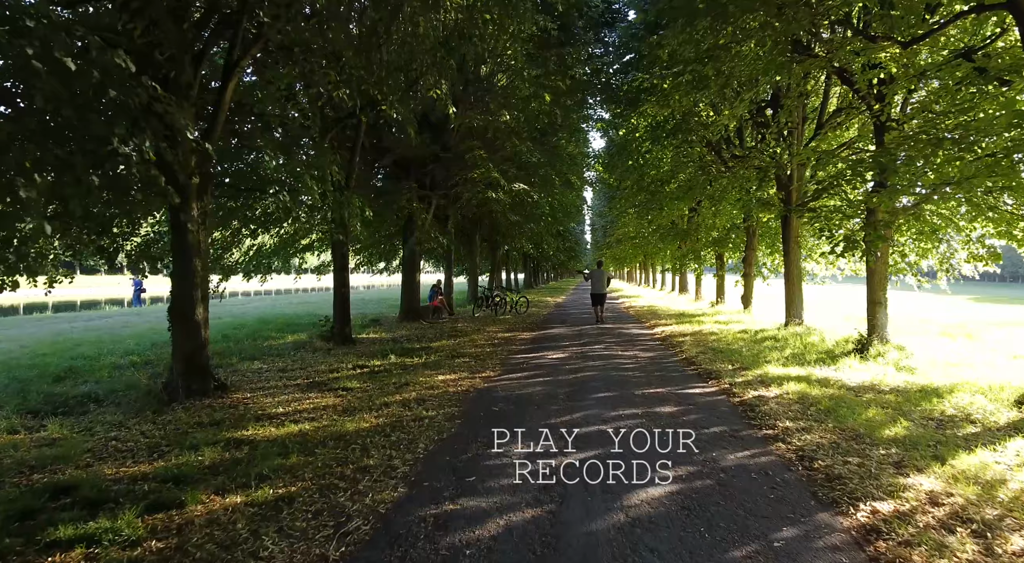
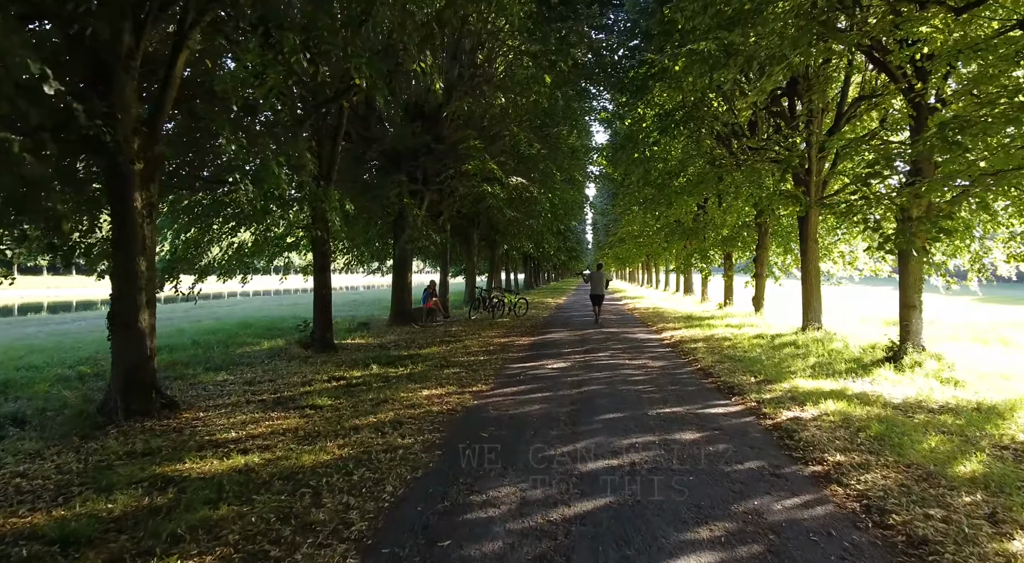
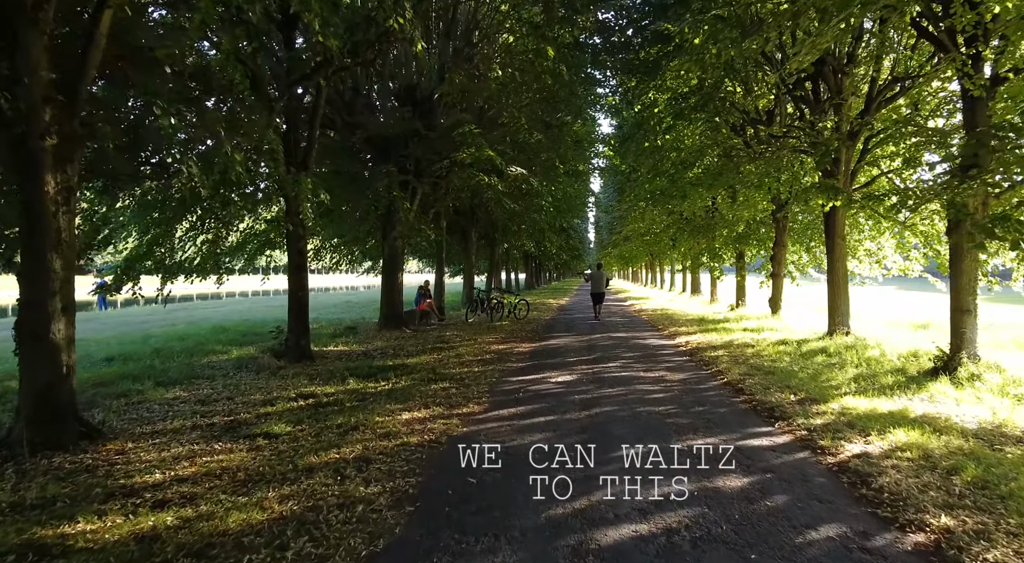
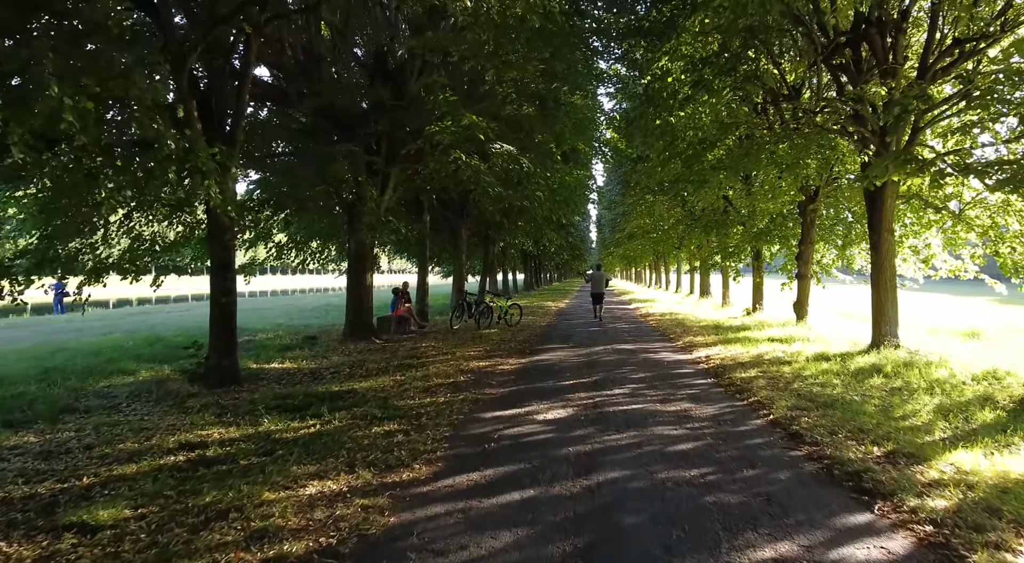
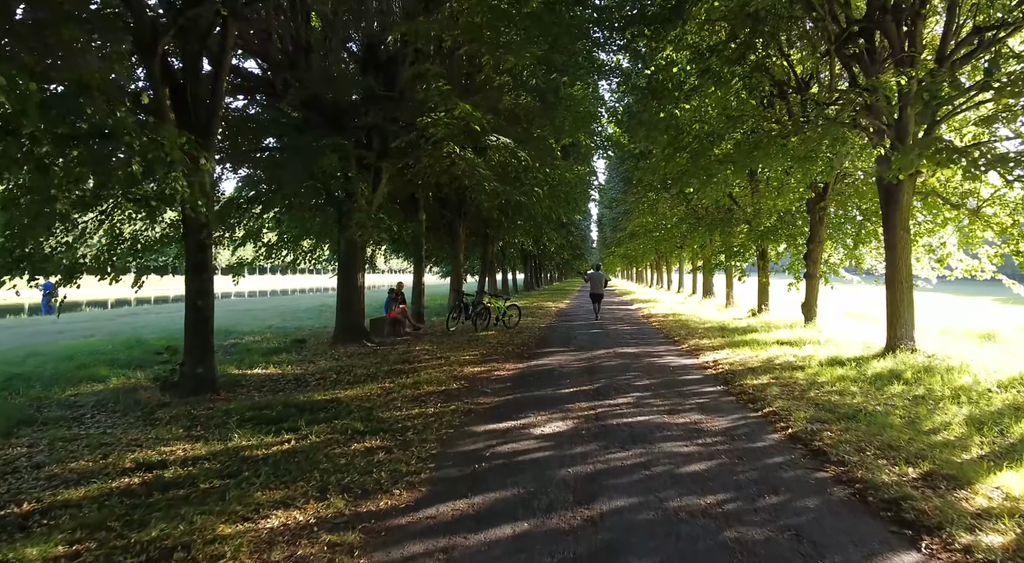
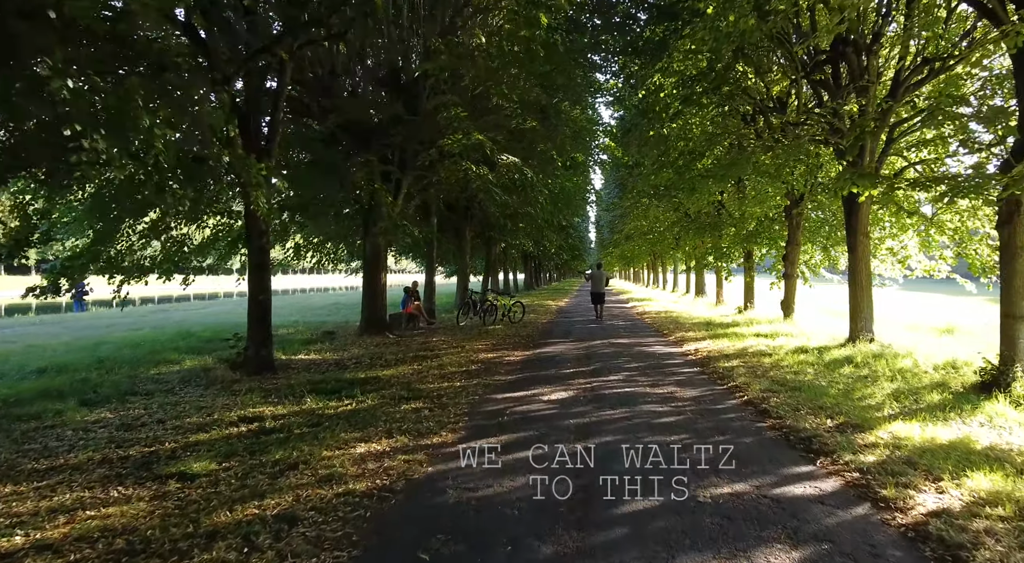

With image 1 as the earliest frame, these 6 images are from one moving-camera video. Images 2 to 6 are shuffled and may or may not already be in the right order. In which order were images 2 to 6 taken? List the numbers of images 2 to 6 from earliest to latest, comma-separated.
2, 3, 6, 4, 5
